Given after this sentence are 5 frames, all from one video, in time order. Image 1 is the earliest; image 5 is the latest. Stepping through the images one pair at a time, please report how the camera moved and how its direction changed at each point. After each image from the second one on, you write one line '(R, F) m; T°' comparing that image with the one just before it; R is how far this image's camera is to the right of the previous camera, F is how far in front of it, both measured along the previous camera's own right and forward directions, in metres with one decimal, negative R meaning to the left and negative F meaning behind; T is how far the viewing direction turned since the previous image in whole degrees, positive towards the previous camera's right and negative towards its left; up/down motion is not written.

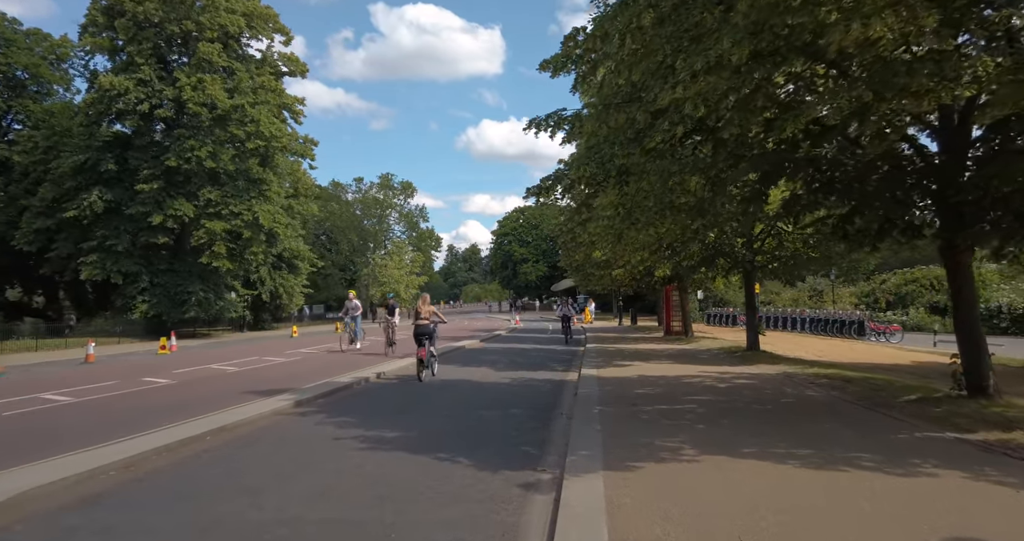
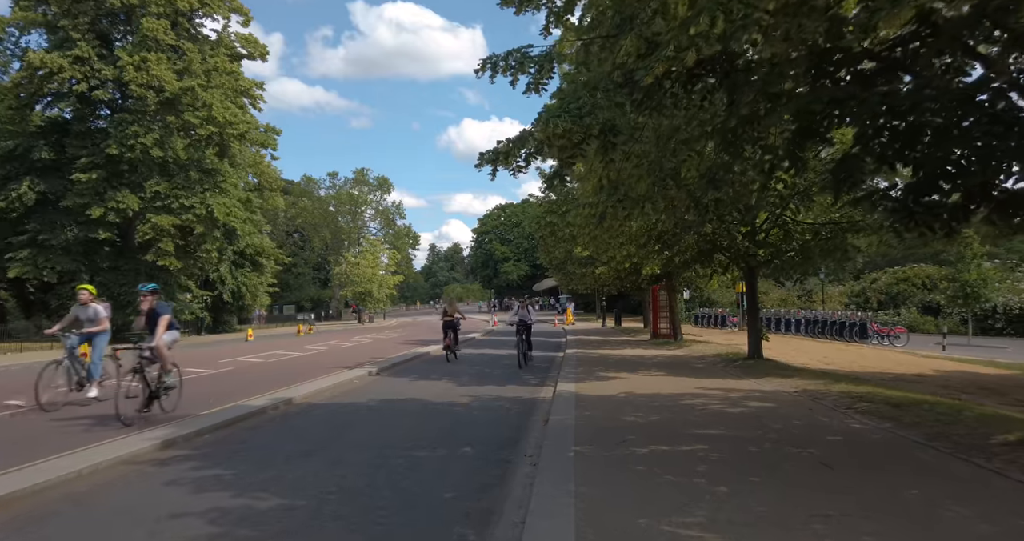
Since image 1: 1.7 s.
(+0.4, +2.4) m; +2°
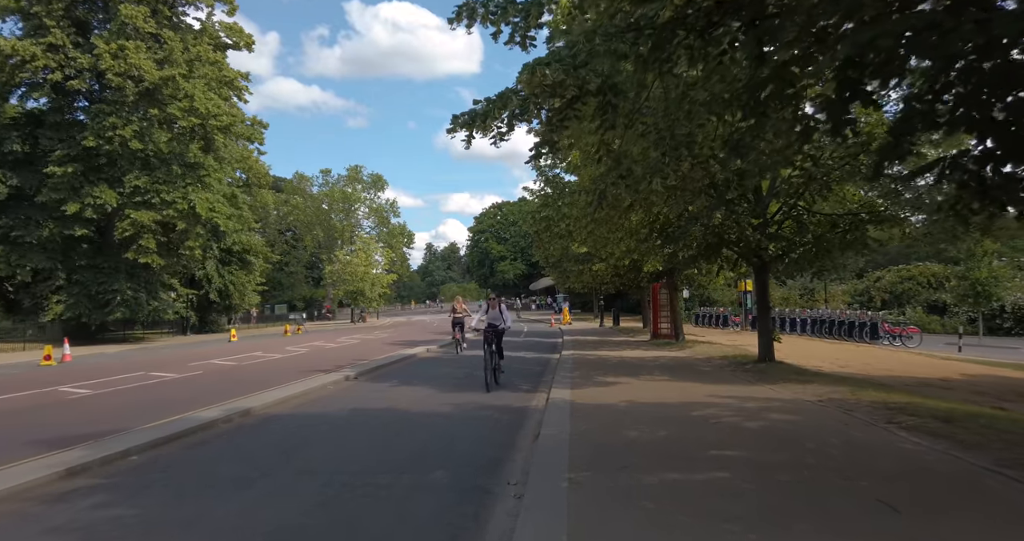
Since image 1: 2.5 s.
(+0.1, +1.2) m; 0°
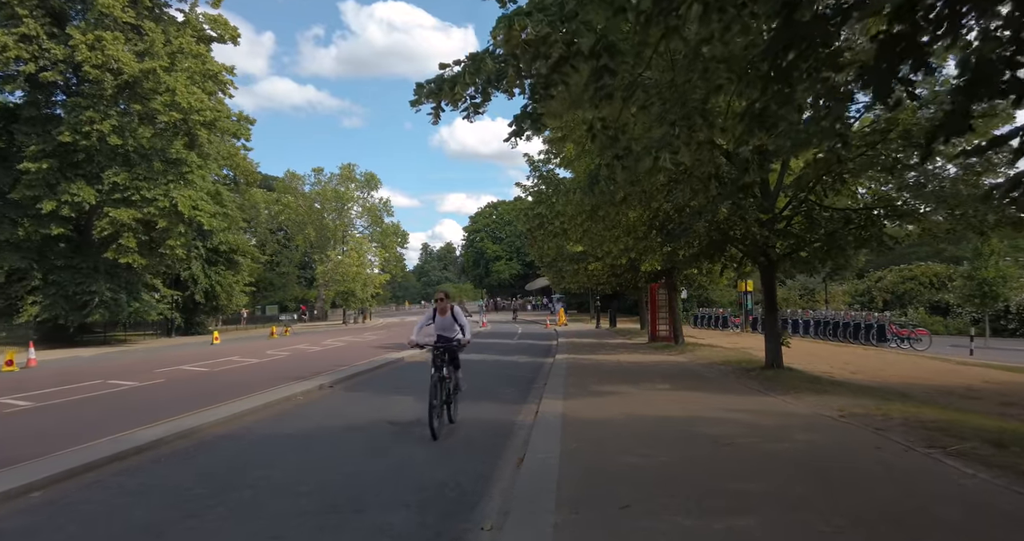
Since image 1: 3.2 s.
(+0.2, +1.0) m; 0°
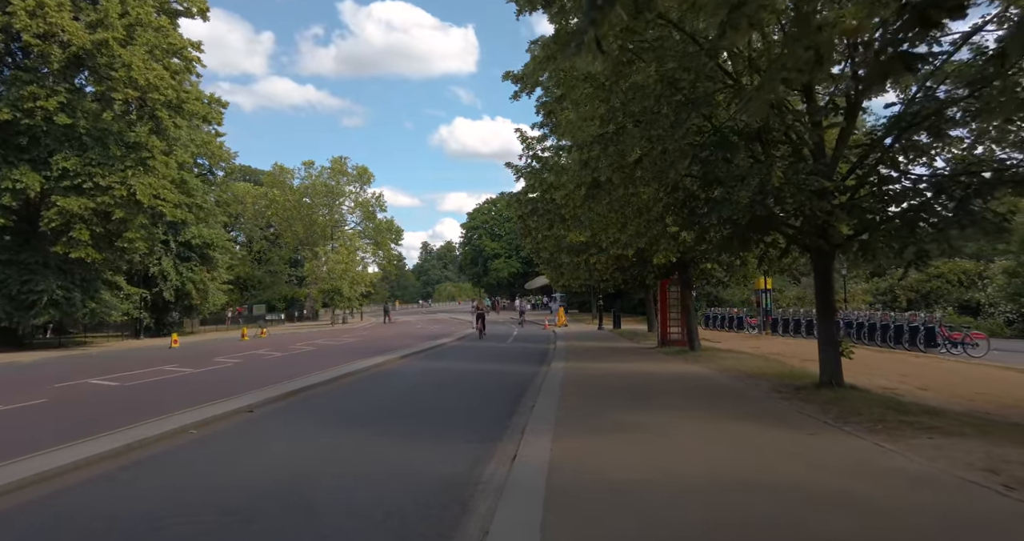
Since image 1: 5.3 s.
(+0.4, +3.0) m; 0°
